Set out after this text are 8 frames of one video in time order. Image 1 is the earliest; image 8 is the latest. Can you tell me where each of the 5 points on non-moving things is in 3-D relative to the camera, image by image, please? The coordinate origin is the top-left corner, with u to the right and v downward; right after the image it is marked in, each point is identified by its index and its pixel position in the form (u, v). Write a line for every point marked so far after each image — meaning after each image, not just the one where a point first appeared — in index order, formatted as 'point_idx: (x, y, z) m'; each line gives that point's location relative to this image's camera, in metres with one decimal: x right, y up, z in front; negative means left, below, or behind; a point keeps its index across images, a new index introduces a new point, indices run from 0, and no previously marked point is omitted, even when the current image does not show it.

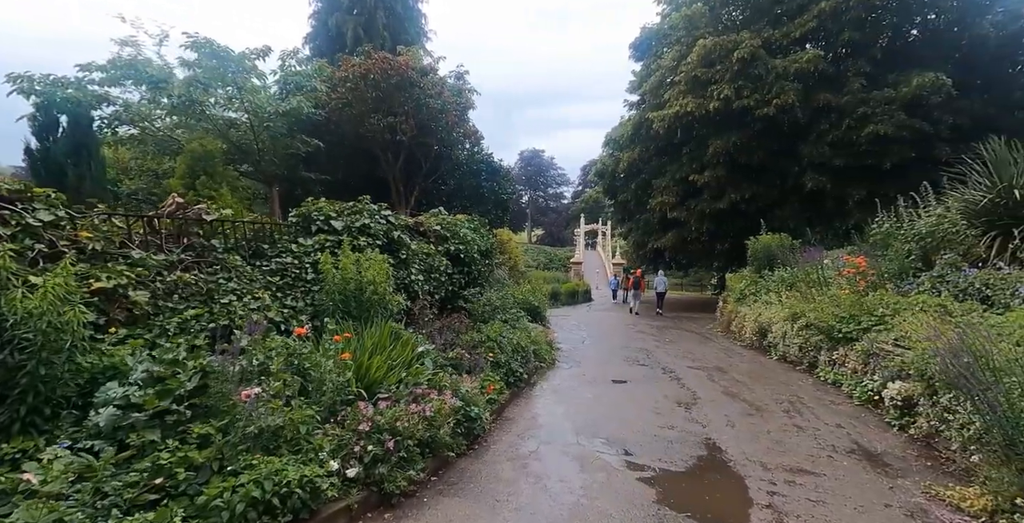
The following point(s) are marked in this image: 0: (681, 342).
0: (+3.3, -1.6, +10.2) m
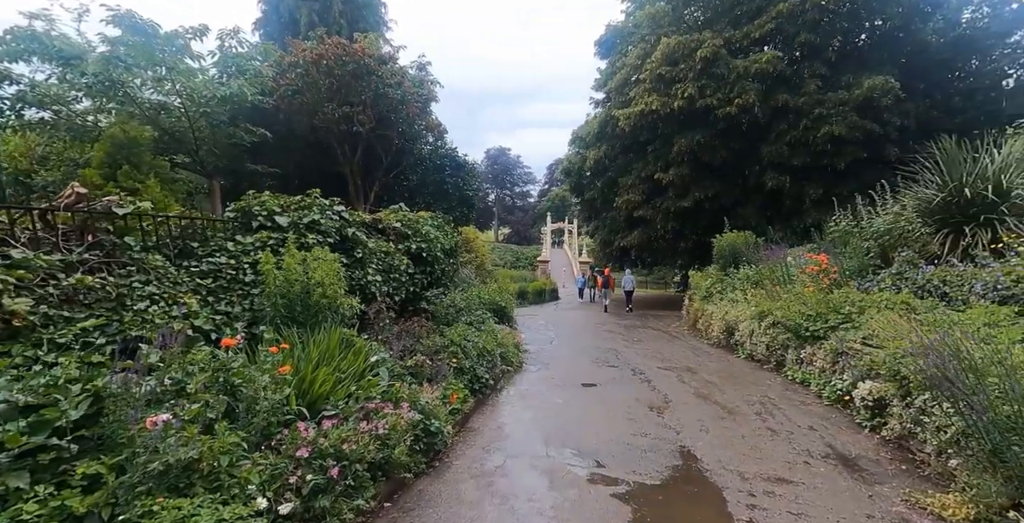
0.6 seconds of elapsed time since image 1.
0: (+2.6, -1.5, +10.1) m
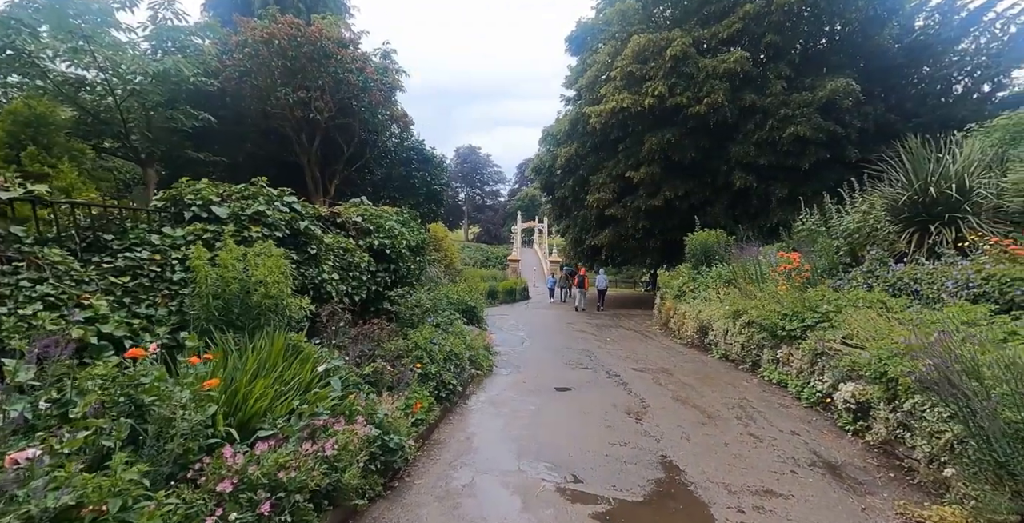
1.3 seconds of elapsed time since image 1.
0: (+2.1, -1.5, +9.9) m
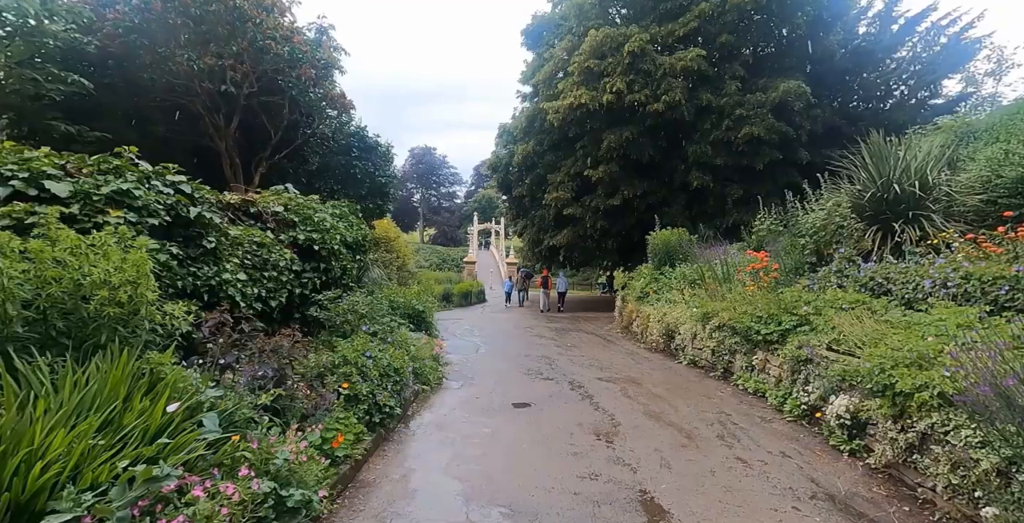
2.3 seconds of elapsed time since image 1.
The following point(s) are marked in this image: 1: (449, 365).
0: (+1.3, -1.5, +9.3) m
1: (-0.9, -1.5, +7.6) m
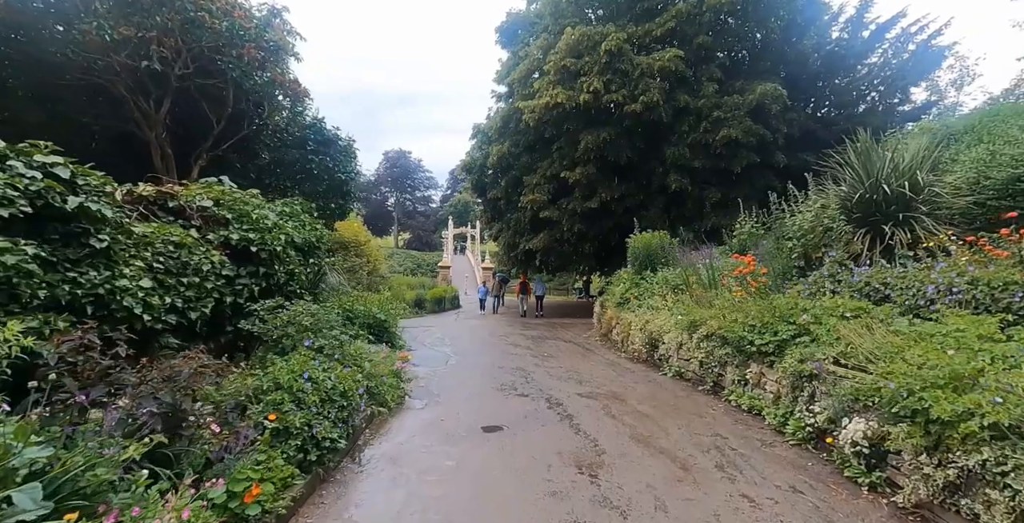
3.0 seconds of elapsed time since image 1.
0: (+0.8, -1.6, +8.7) m
1: (-1.3, -1.5, +6.9) m
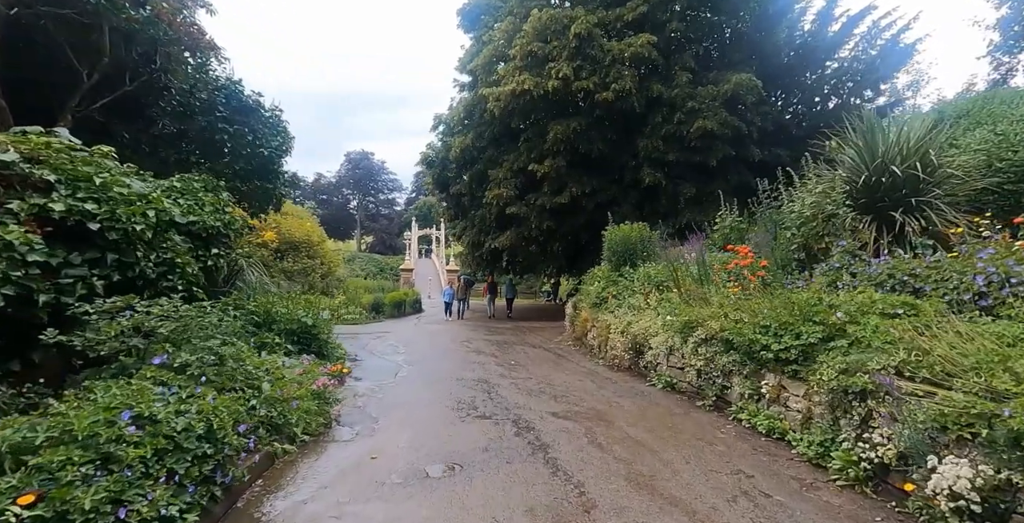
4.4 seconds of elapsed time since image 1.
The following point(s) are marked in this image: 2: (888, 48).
0: (+0.2, -1.5, +7.6) m
1: (-1.7, -1.5, +5.6) m
2: (+11.4, +6.5, +15.9) m
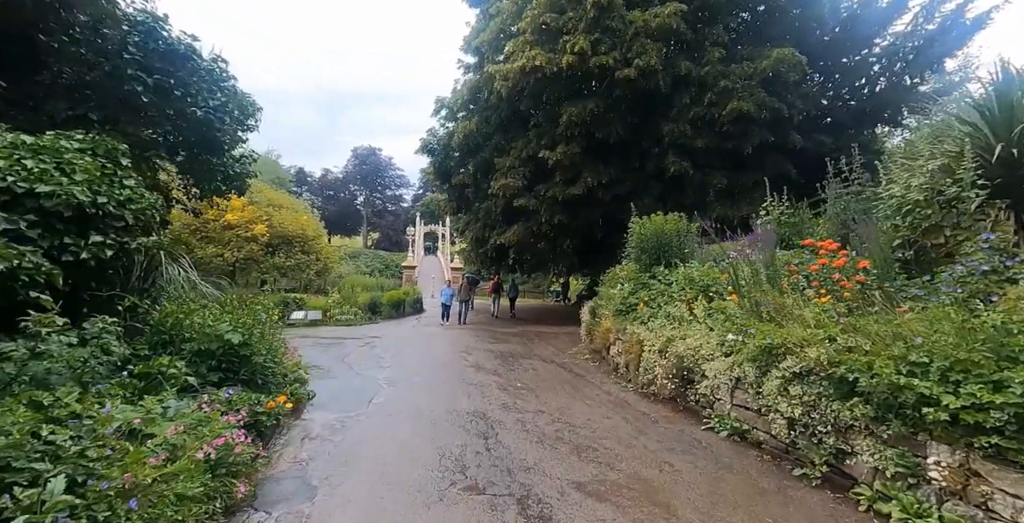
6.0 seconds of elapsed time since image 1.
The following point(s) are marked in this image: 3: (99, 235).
0: (+0.3, -1.5, +5.9) m
1: (-1.7, -1.4, +4.0) m
2: (+11.7, +6.5, +14.1) m
3: (-2.7, +0.2, +3.2) m
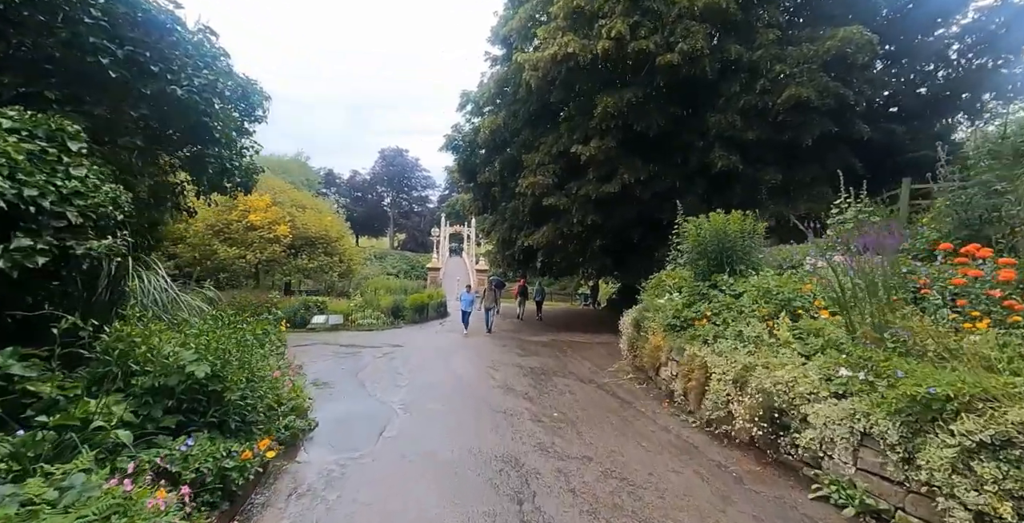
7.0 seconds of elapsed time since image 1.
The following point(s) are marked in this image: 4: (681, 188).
0: (+0.7, -1.5, +4.9) m
1: (-1.4, -1.5, +3.1) m
2: (+12.5, +6.4, +12.5) m
3: (-2.5, +0.1, +2.3) m
4: (+4.2, +1.8, +13.0) m
